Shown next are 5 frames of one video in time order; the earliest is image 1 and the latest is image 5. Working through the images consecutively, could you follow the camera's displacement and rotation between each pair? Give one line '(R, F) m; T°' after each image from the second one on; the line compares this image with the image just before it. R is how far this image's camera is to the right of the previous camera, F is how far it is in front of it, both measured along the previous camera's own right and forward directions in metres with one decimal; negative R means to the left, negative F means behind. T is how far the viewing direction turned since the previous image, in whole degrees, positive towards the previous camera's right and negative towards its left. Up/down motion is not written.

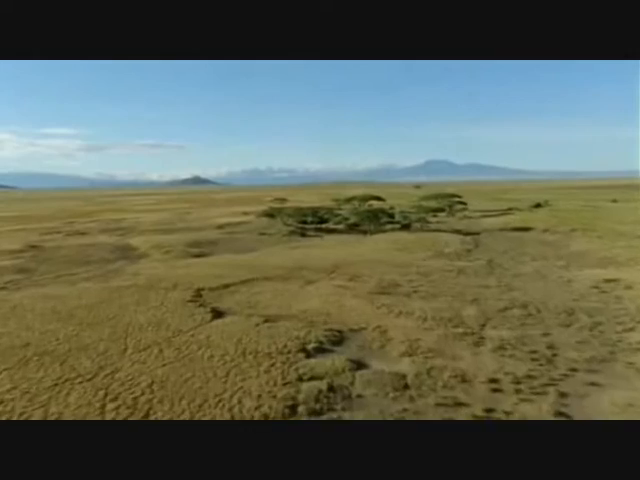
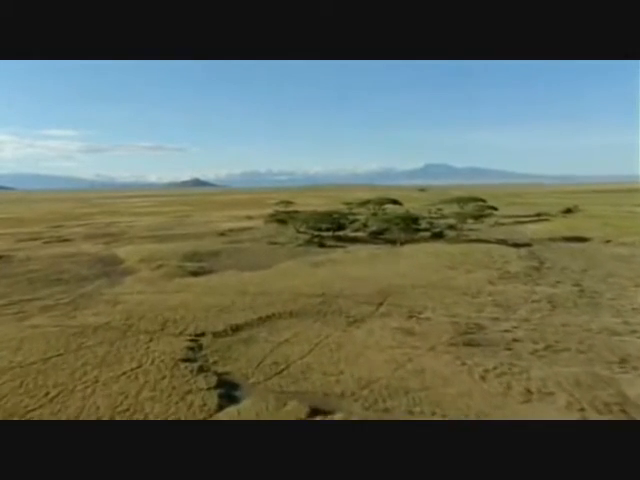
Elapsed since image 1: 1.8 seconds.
(-0.6, +4.0) m; 0°
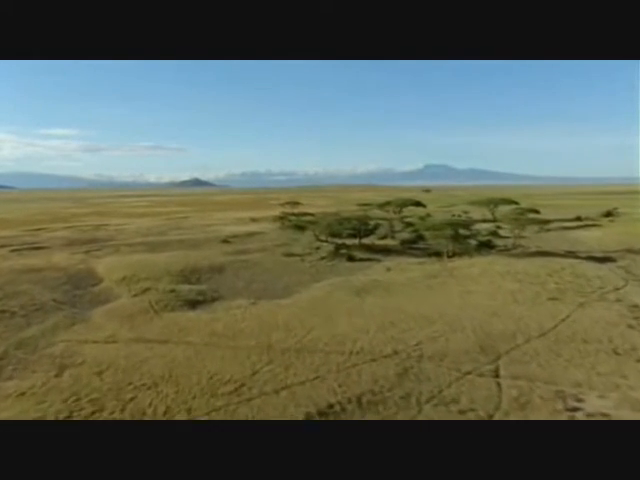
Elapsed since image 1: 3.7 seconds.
(-0.7, +4.5) m; 0°
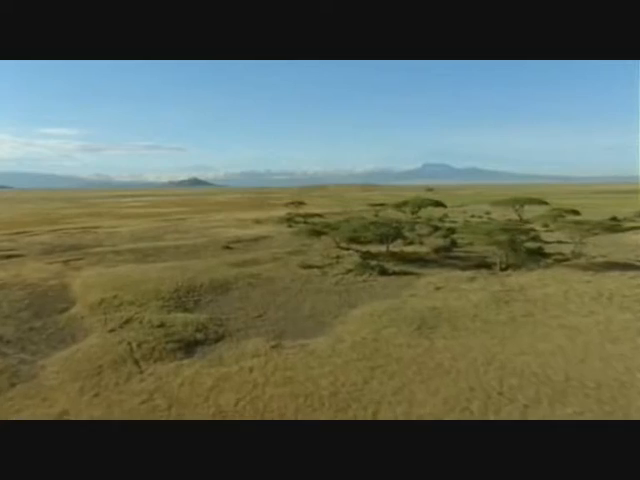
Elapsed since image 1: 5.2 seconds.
(-0.5, +3.4) m; 0°
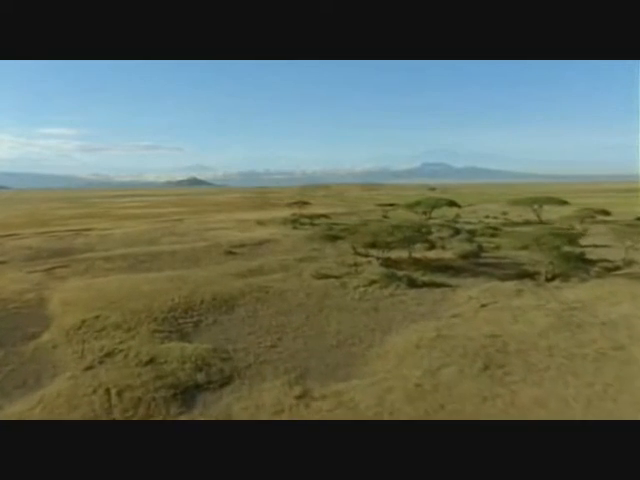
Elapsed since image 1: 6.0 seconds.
(-0.3, +2.1) m; 0°
